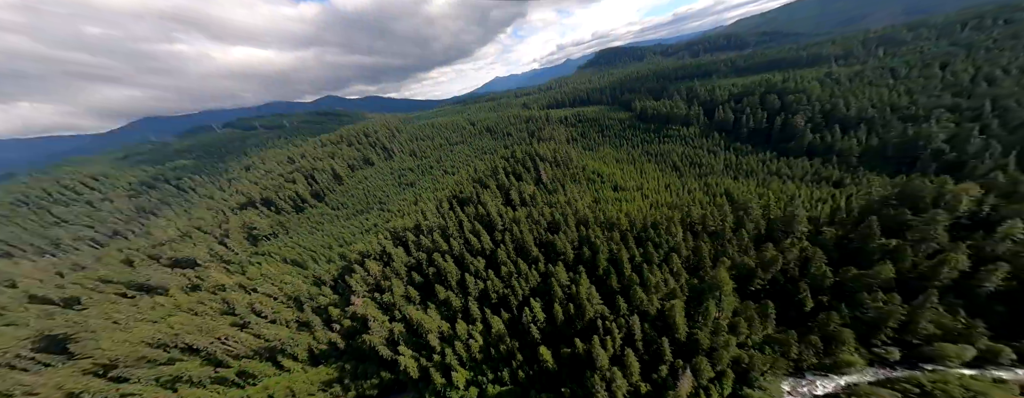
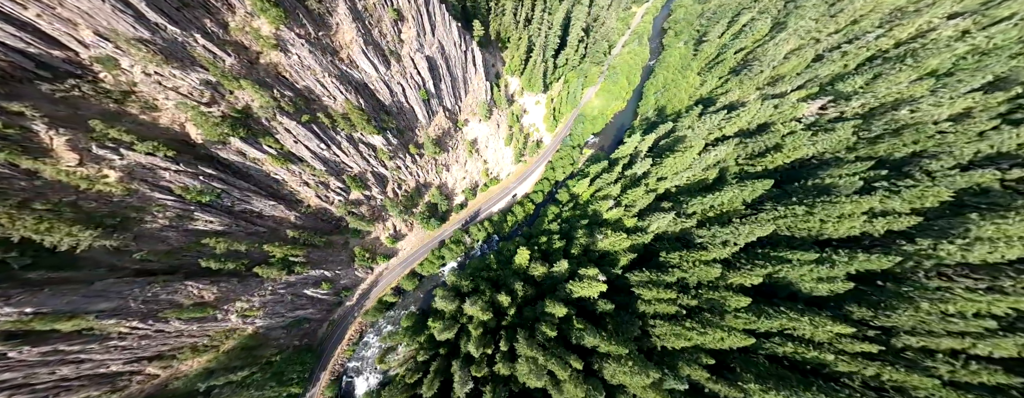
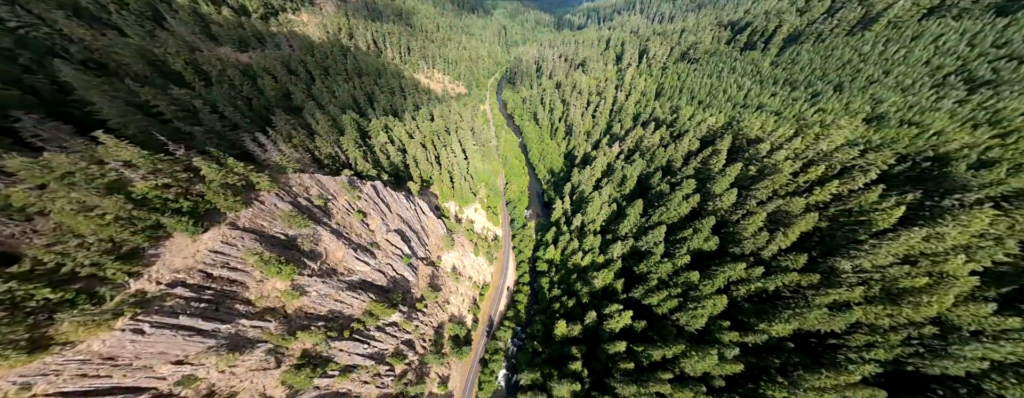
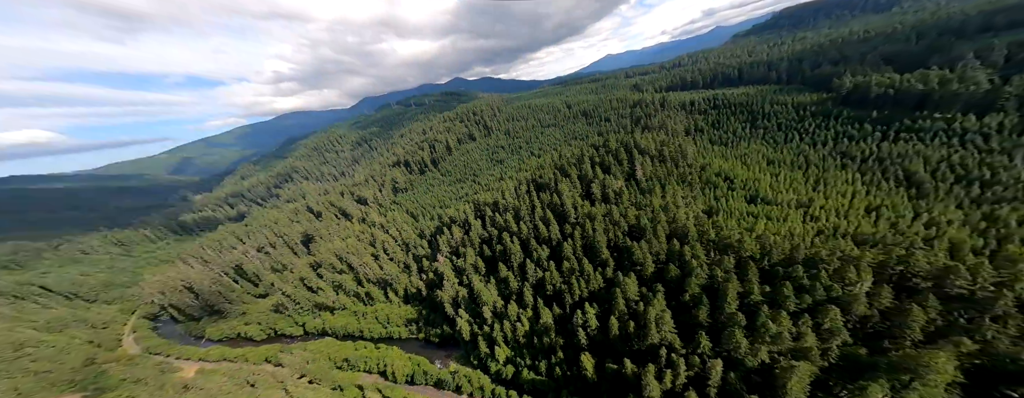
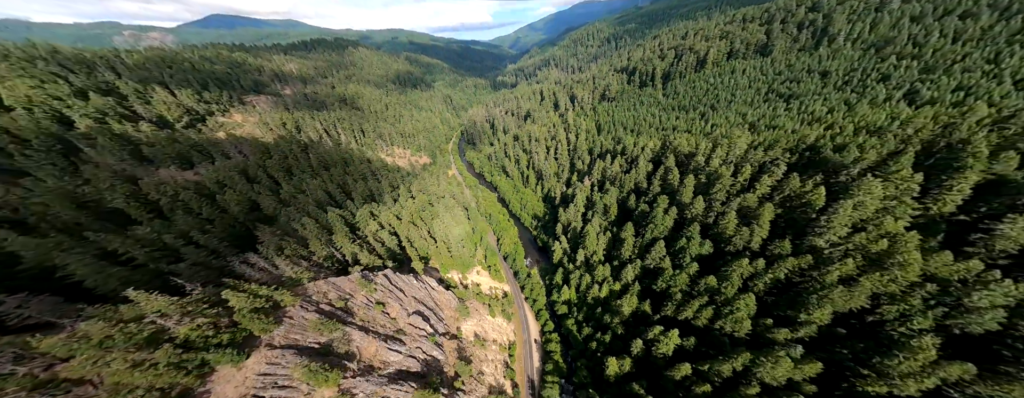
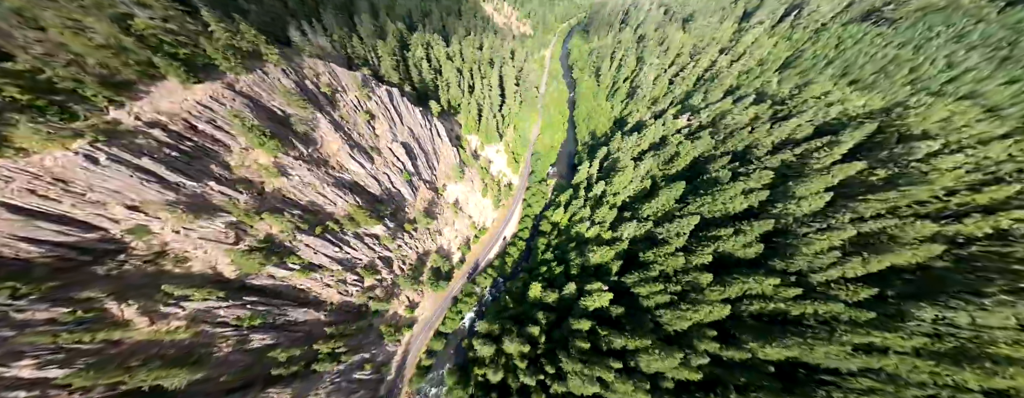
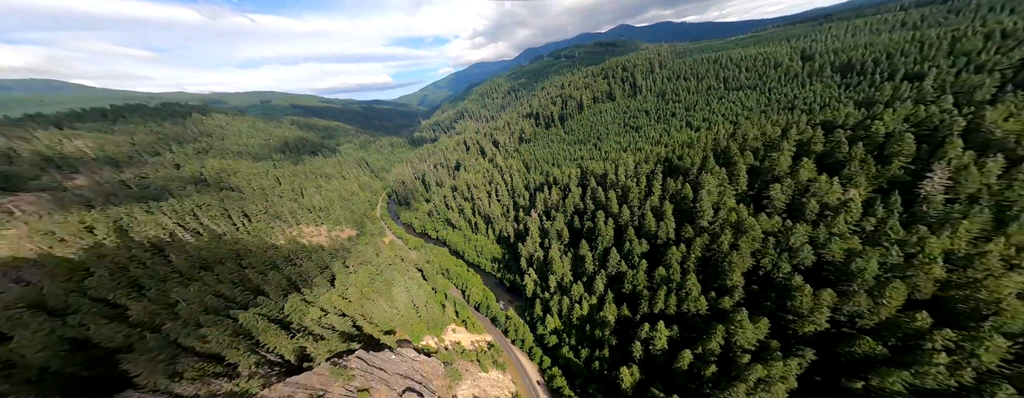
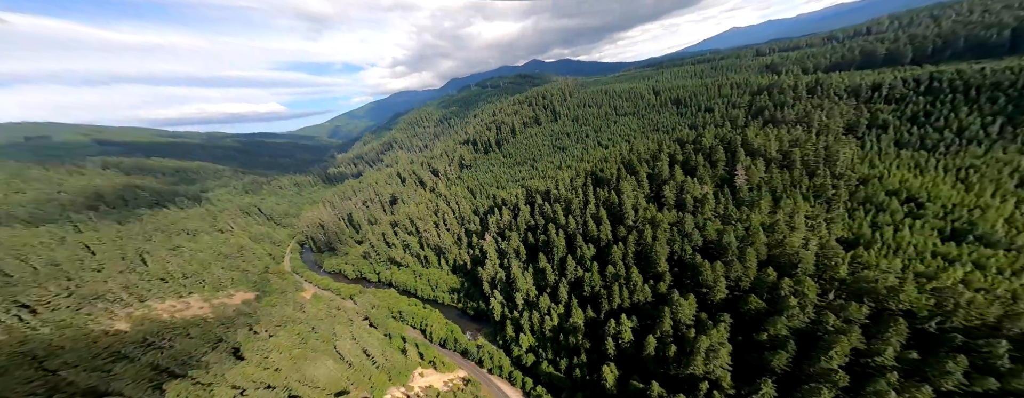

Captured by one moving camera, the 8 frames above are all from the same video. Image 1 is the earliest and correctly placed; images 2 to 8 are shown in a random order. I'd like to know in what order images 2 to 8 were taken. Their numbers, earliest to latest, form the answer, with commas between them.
4, 8, 7, 5, 3, 6, 2
